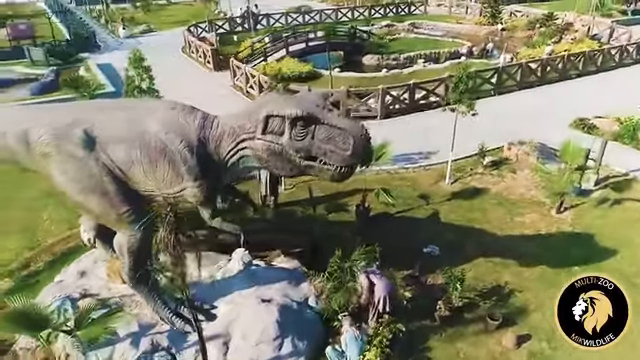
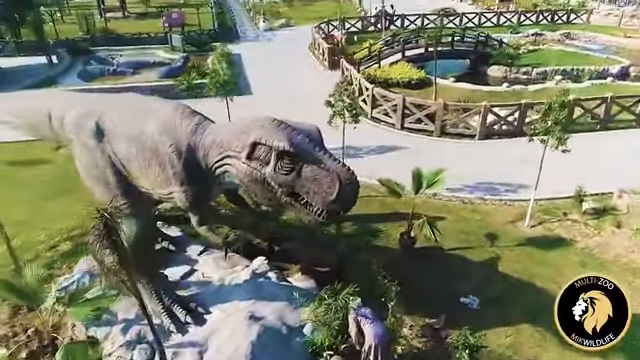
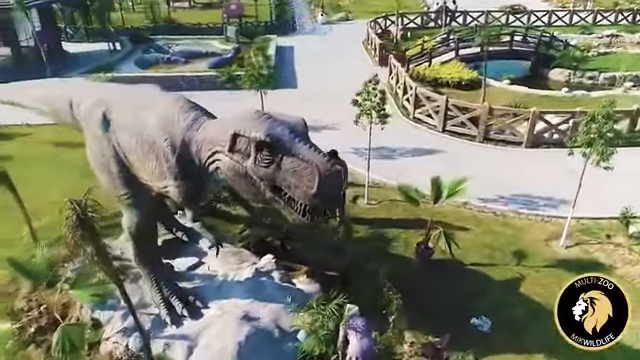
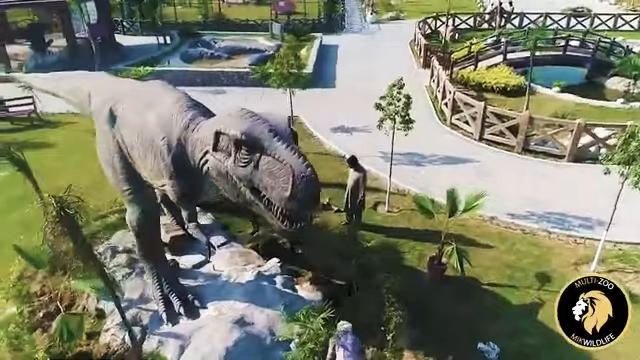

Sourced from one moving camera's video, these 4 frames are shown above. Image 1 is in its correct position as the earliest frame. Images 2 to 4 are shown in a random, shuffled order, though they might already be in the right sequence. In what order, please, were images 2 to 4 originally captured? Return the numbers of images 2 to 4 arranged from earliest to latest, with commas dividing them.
2, 3, 4
